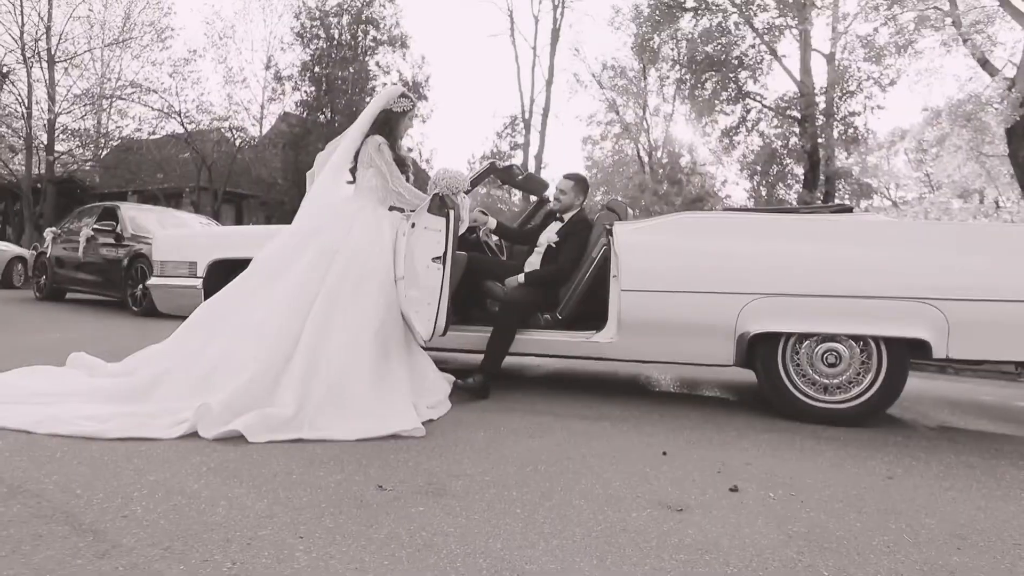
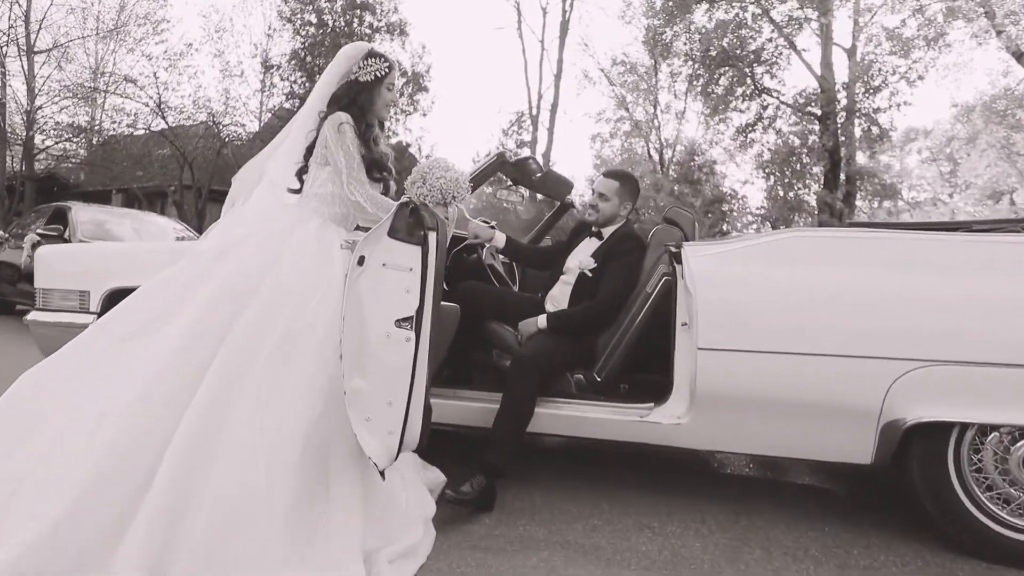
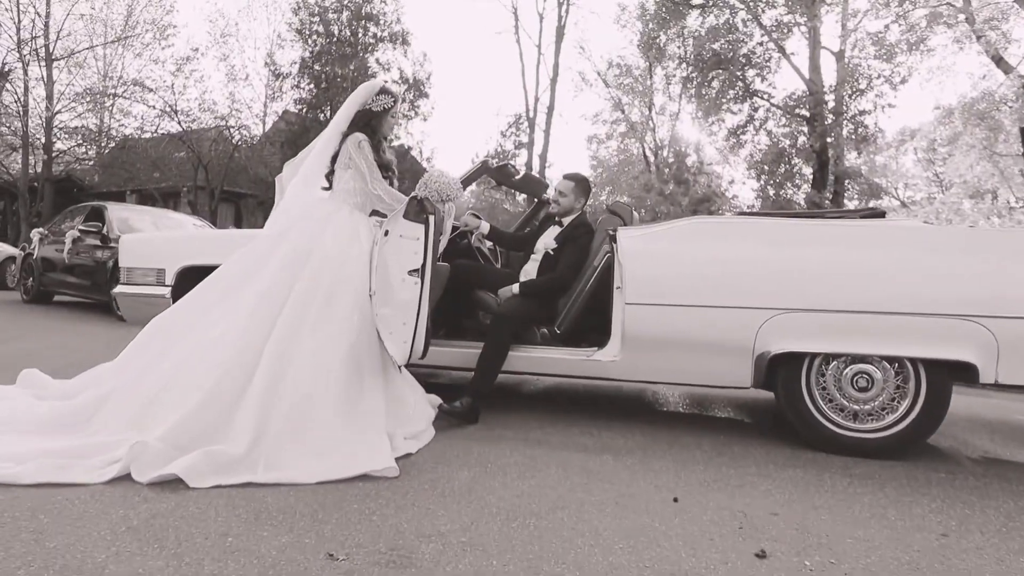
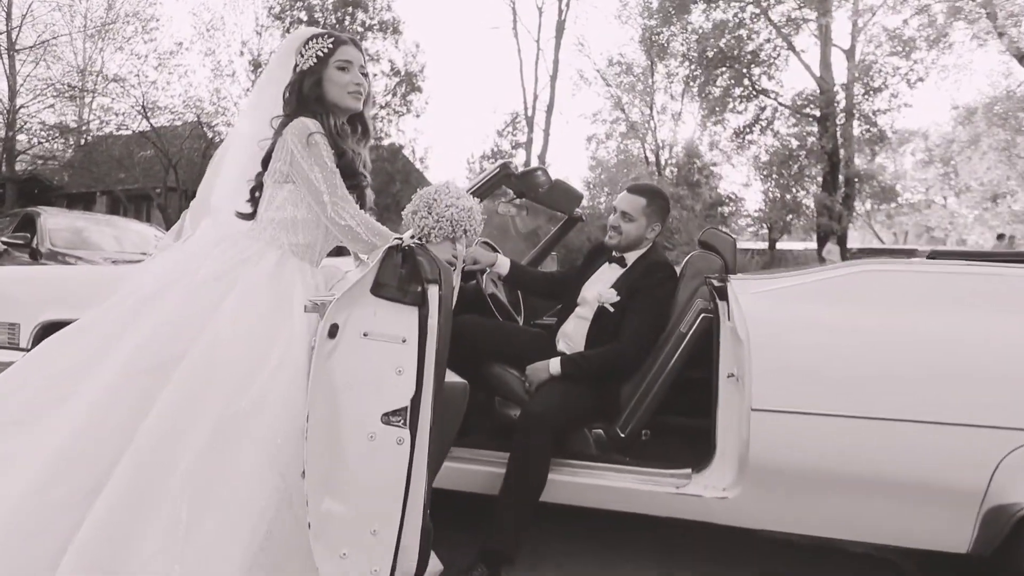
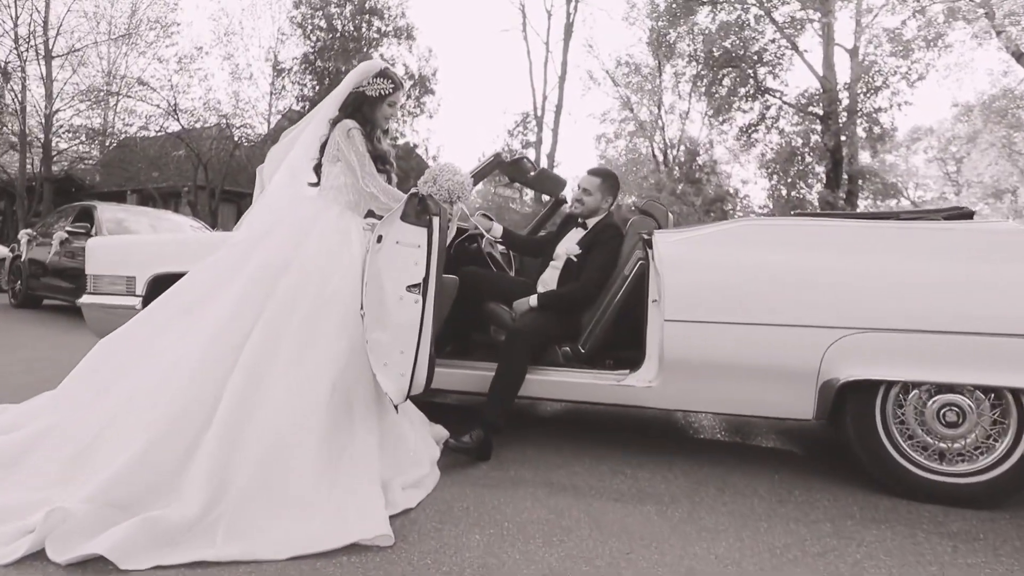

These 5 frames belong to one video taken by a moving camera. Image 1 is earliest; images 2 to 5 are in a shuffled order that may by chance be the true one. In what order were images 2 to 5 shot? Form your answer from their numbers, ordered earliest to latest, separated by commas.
3, 5, 2, 4
